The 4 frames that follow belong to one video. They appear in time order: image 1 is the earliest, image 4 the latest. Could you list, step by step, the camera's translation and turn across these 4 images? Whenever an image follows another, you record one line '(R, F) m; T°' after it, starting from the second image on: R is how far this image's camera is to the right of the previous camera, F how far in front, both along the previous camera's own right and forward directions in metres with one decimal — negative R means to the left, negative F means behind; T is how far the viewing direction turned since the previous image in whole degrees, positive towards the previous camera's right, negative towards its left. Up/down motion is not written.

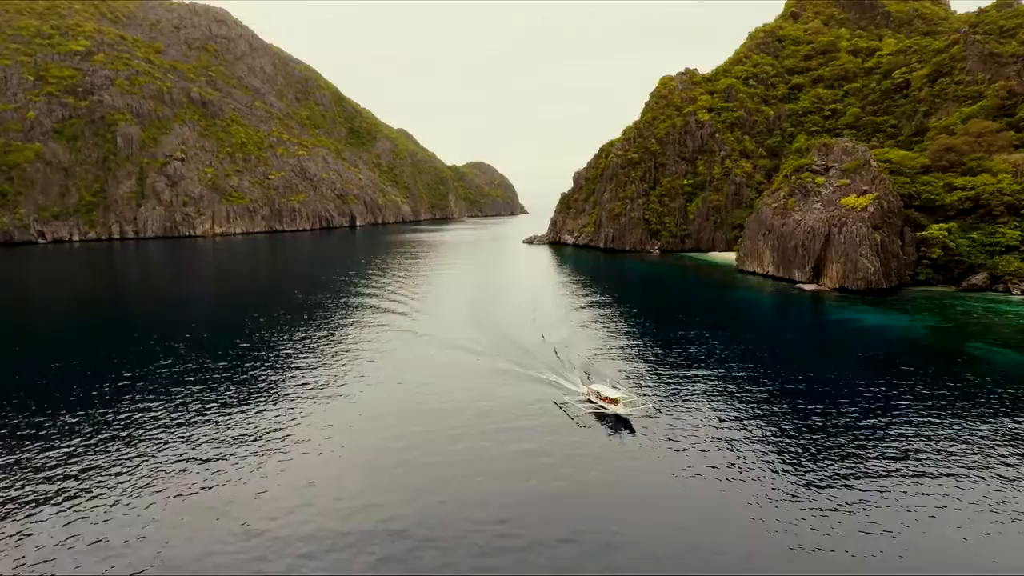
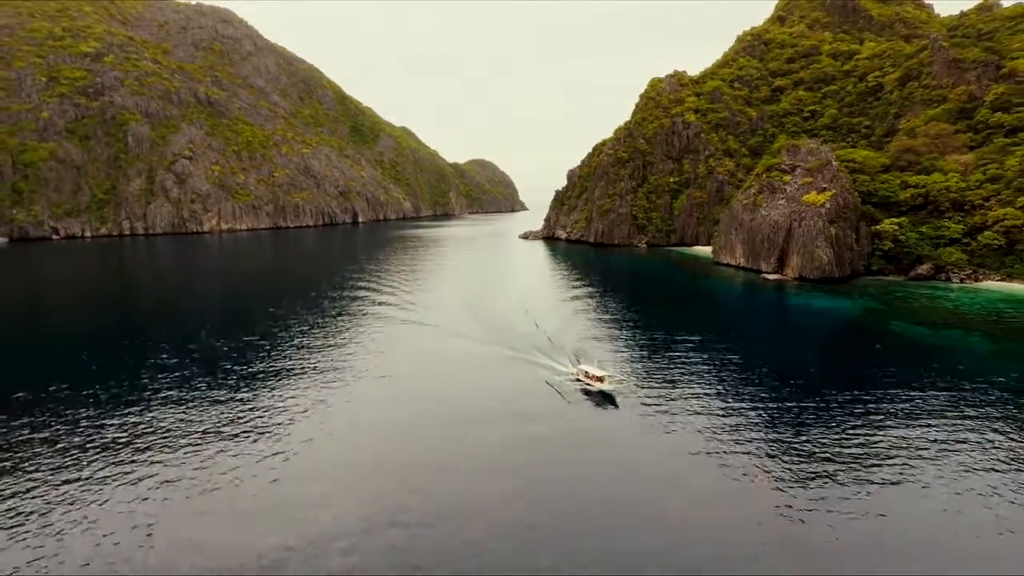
(+1.5, -5.5) m; 0°
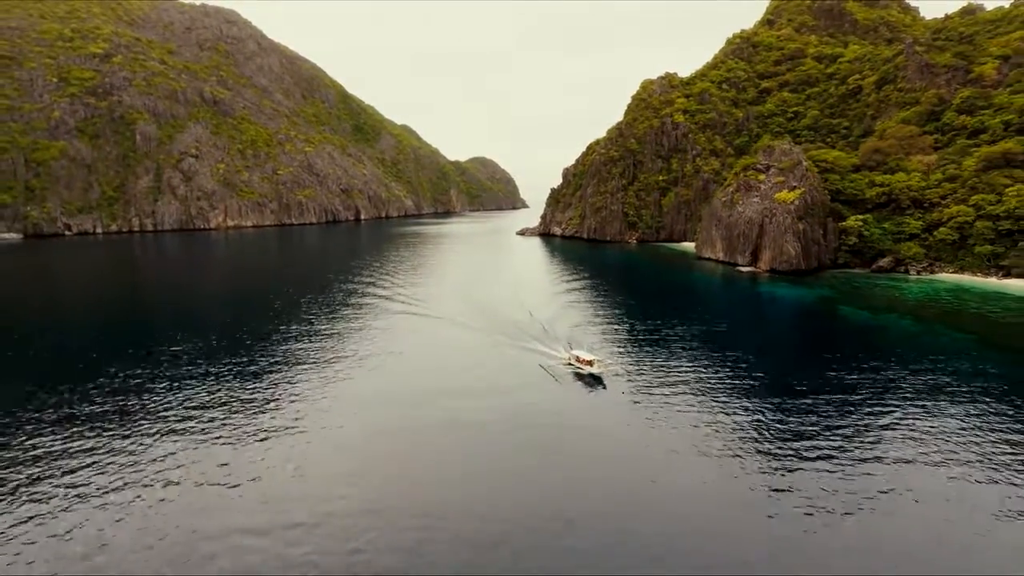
(+1.1, -4.9) m; 0°
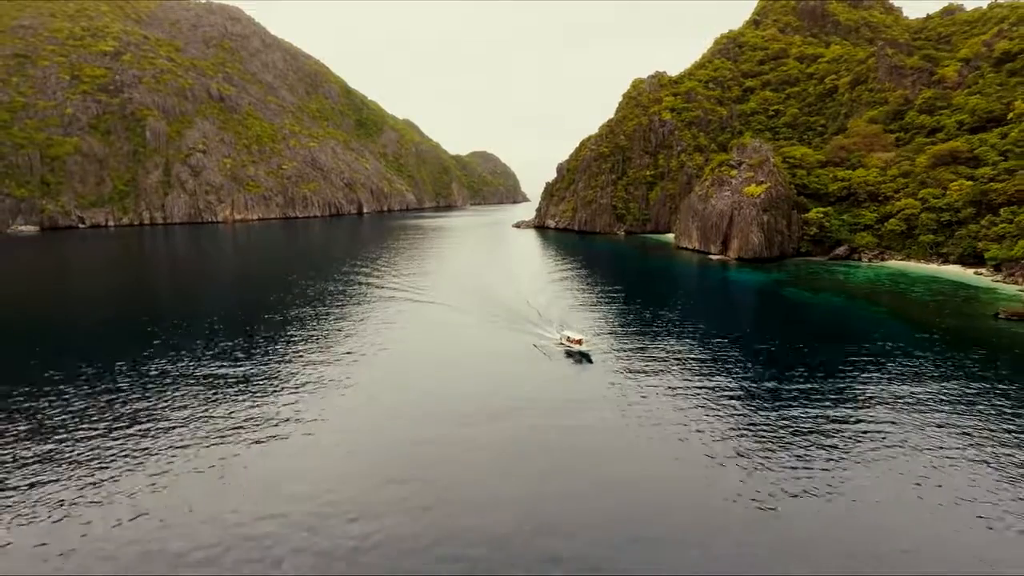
(+1.5, -6.4) m; 0°
